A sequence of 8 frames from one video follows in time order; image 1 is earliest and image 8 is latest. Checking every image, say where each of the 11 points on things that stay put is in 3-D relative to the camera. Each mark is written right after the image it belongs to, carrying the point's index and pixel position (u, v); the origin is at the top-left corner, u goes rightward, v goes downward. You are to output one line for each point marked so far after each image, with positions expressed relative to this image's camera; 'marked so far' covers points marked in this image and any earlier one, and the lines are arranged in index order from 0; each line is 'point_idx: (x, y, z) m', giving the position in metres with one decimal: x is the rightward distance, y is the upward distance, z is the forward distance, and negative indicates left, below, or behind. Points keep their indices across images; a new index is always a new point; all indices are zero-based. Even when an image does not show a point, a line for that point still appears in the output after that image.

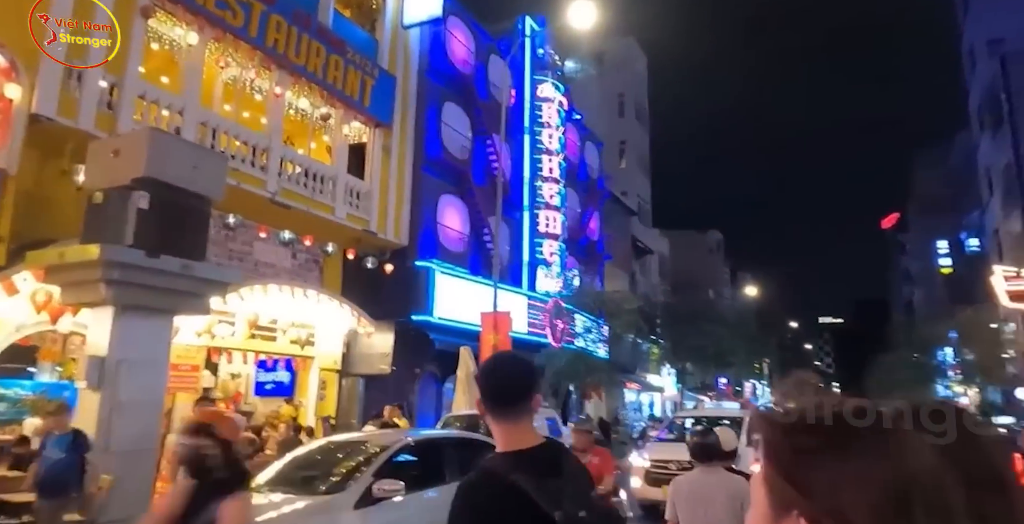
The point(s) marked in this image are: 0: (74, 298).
0: (-5.3, -0.4, +8.5) m
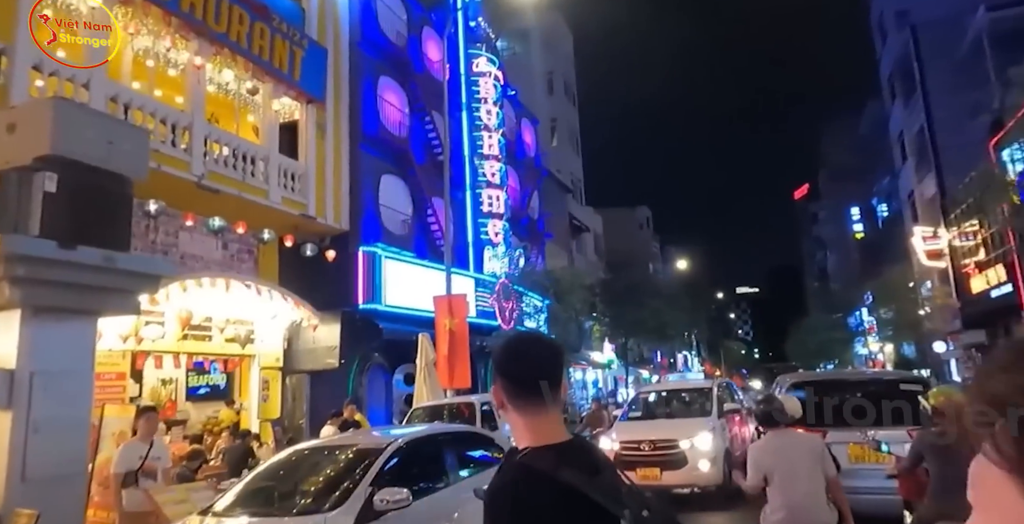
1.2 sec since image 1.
0: (-5.5, -0.4, +7.1) m
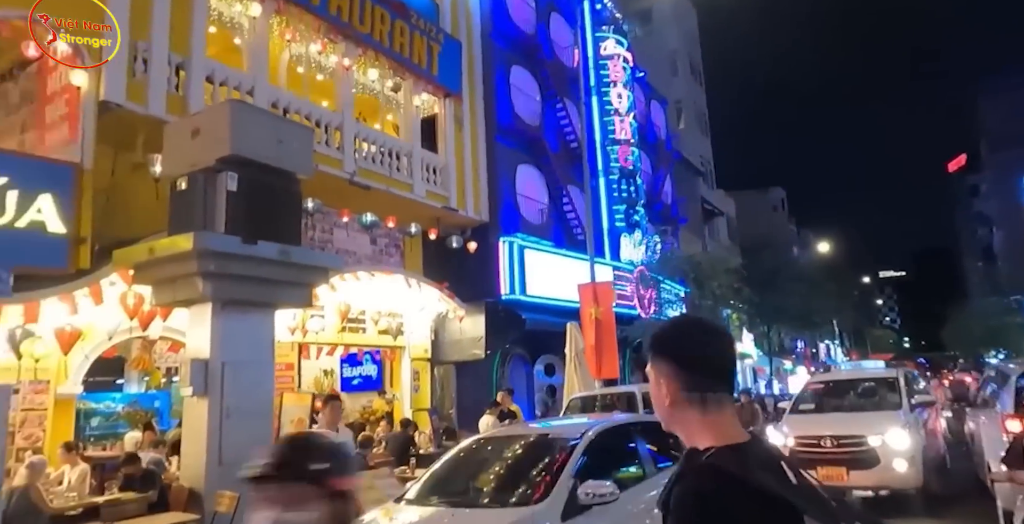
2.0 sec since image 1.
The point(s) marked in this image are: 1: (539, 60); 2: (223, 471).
0: (-3.8, -0.4, +7.6) m
1: (+0.8, +5.6, +19.1) m
2: (-3.0, -2.2, +7.2) m
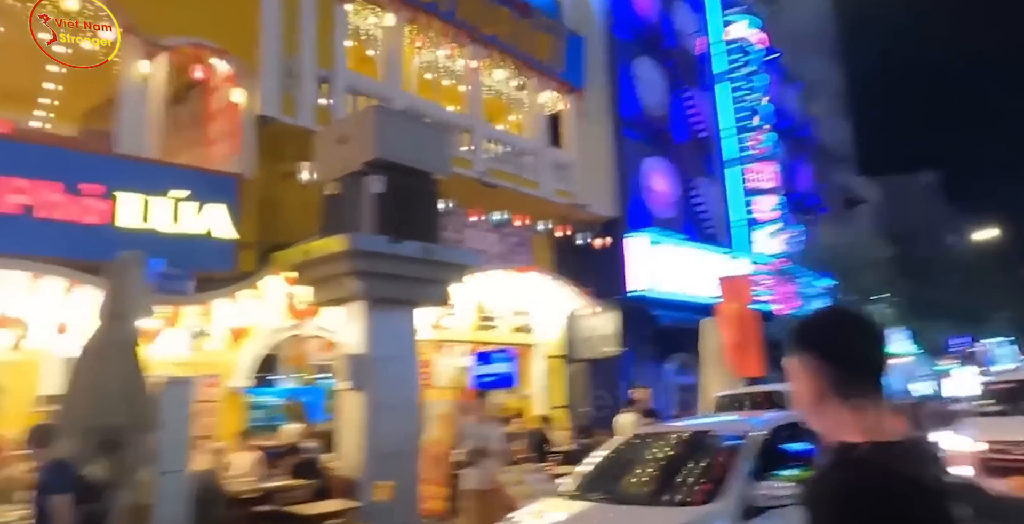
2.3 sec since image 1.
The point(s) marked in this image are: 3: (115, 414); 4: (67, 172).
0: (-2.2, -0.4, +8.1) m
1: (+4.1, +5.7, +18.6) m
2: (-1.5, -2.2, +7.5) m
3: (-2.9, -1.2, +5.3) m
4: (-5.0, +1.0, +7.9) m
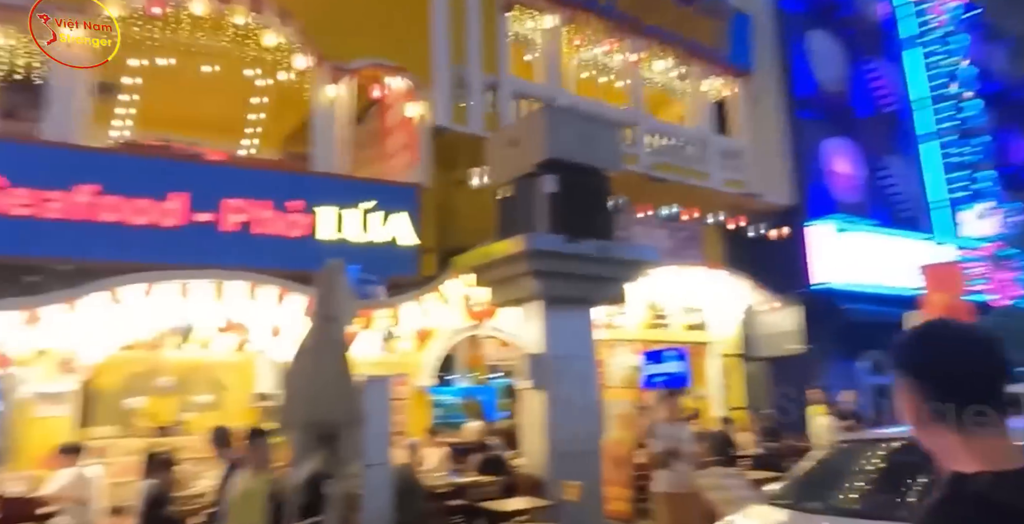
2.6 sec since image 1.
0: (-0.1, -0.4, +8.2) m
1: (+8.1, +6.0, +17.2) m
2: (+0.5, -2.2, +7.5) m
3: (-1.4, -1.2, +5.7) m
4: (-3.0, +0.9, +8.7) m
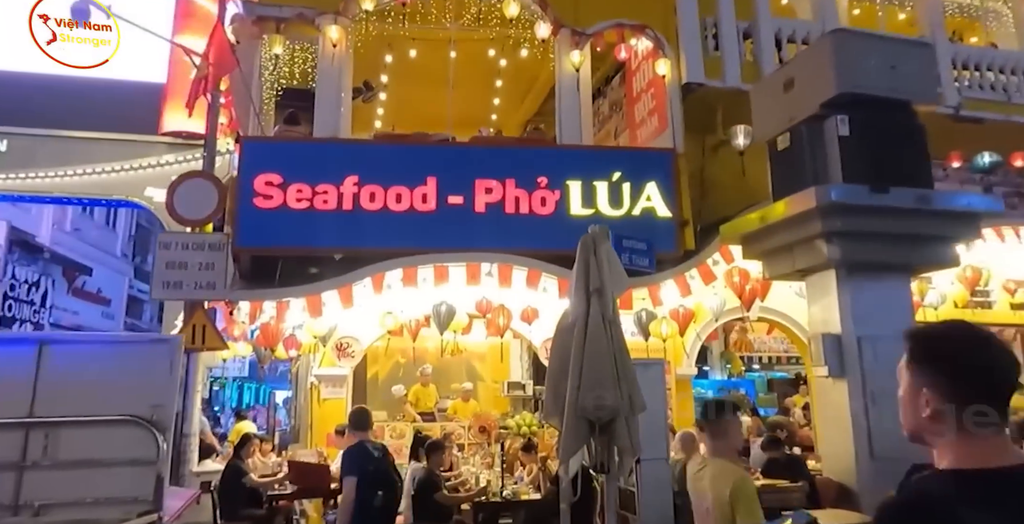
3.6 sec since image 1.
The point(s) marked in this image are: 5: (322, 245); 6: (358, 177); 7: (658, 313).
0: (+2.7, 0.0, +6.9) m
1: (+13.1, +6.8, +12.7) m
2: (+3.2, -1.8, +6.1) m
3: (+0.7, -1.0, +4.9) m
4: (+0.1, +1.1, +8.3) m
5: (-2.2, +0.2, +7.9) m
6: (-1.8, +1.0, +8.1) m
7: (+1.8, -0.6, +8.7) m
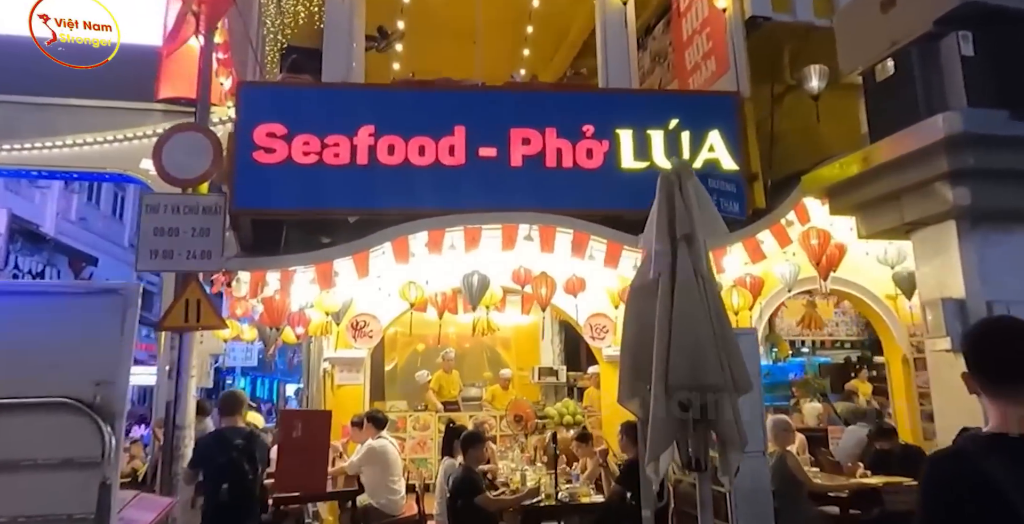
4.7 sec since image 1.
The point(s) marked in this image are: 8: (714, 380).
0: (+3.1, +0.4, +5.7) m
1: (+13.5, +7.4, +11.3) m
2: (+3.6, -1.4, +4.9) m
3: (+1.1, -0.6, +3.8) m
4: (+0.5, +1.5, +7.2) m
5: (-1.8, +0.5, +6.8) m
6: (-1.4, +1.4, +7.0) m
7: (+2.2, -0.2, +7.5) m
8: (+1.1, -0.6, +3.8) m
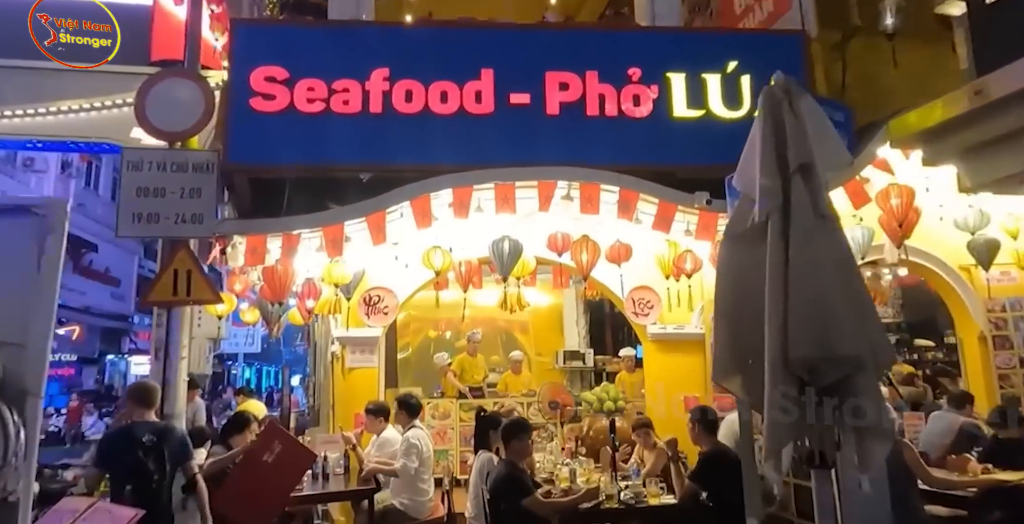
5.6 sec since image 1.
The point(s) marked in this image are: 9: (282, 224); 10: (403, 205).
0: (+3.5, +0.7, +4.8) m
1: (+13.8, +7.9, +10.2) m
2: (+3.9, -1.1, +4.0) m
3: (+1.4, -0.3, +2.9) m
4: (+0.8, +1.8, +6.2) m
5: (-1.5, +0.9, +5.9) m
6: (-1.1, +1.7, +6.0) m
7: (+2.5, +0.1, +6.6) m
8: (+1.4, -0.3, +2.9) m
9: (-1.9, +0.3, +5.8) m
10: (-0.9, +0.5, +6.0) m
